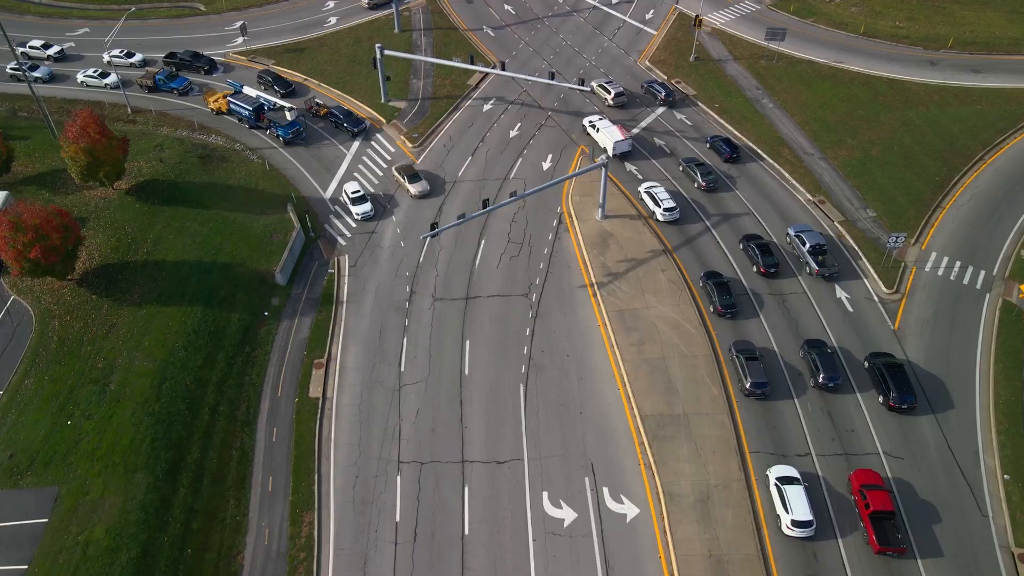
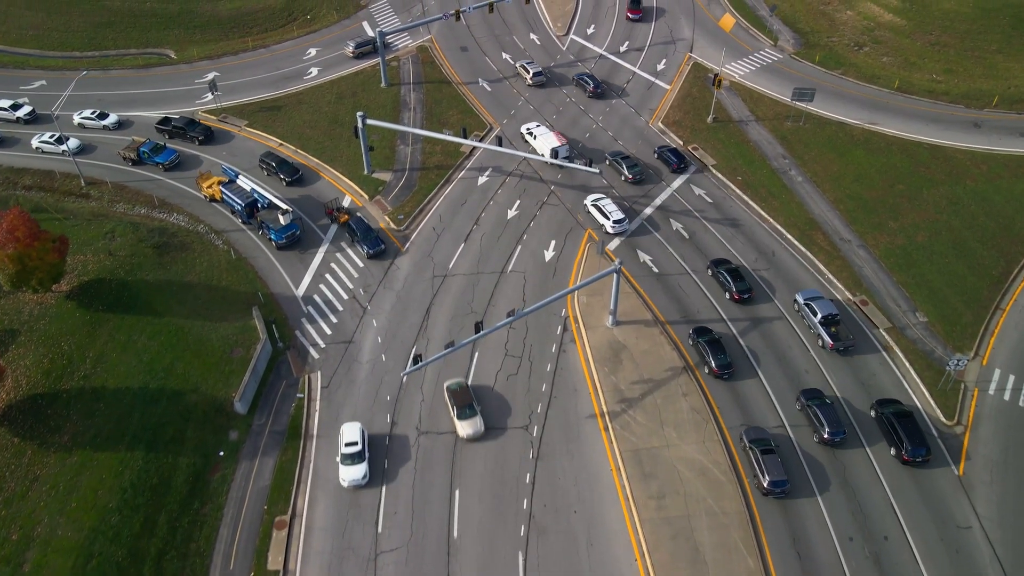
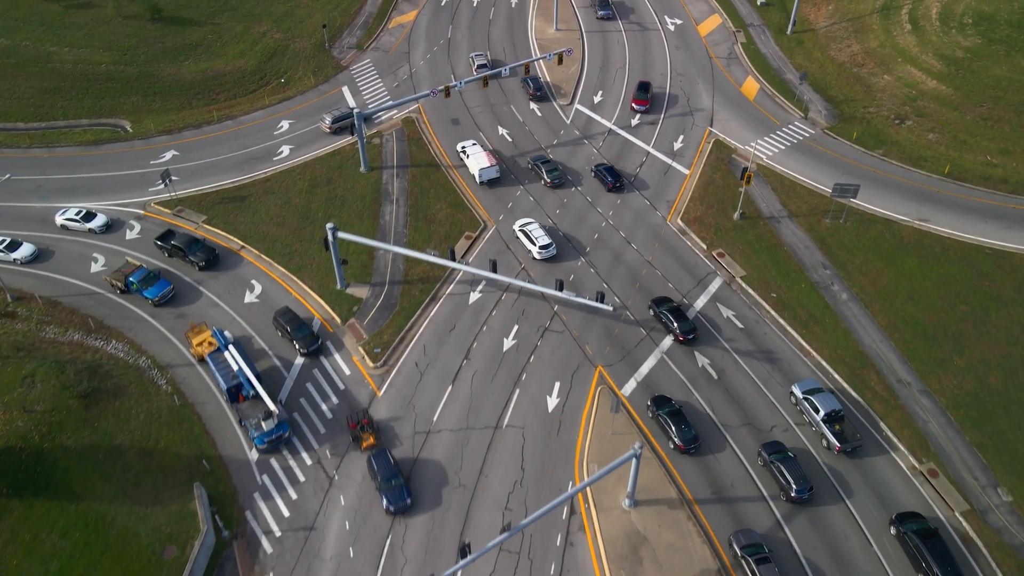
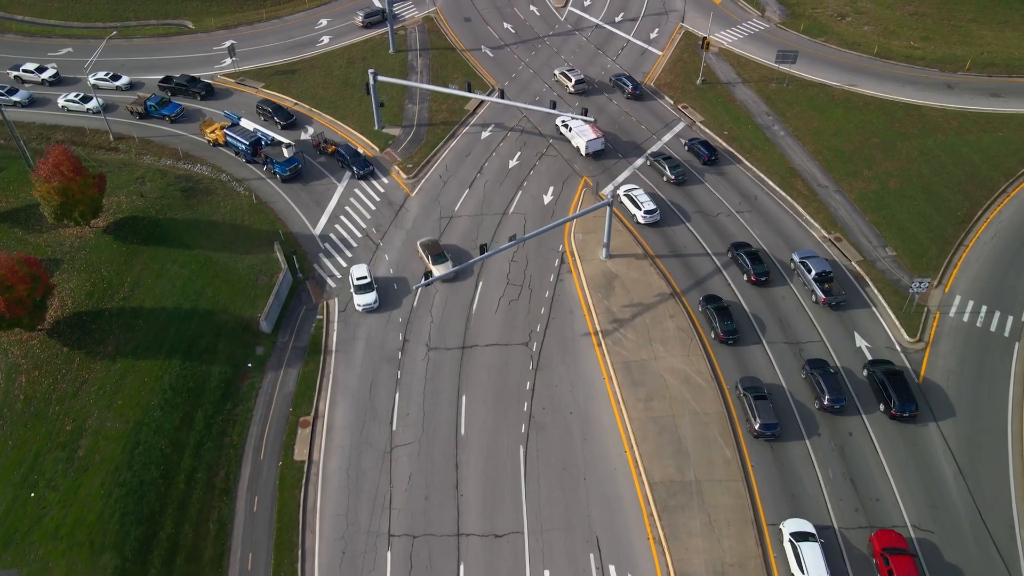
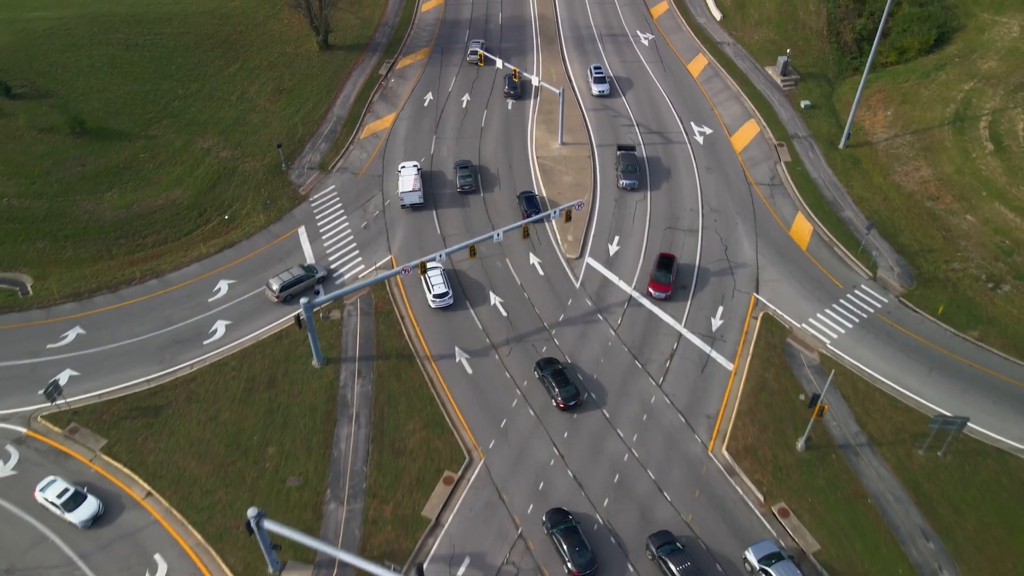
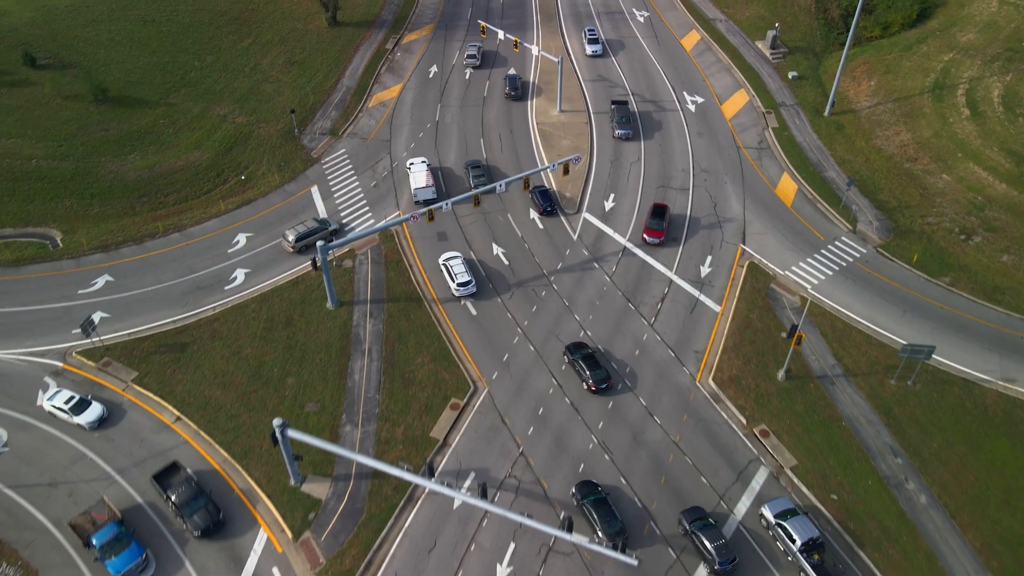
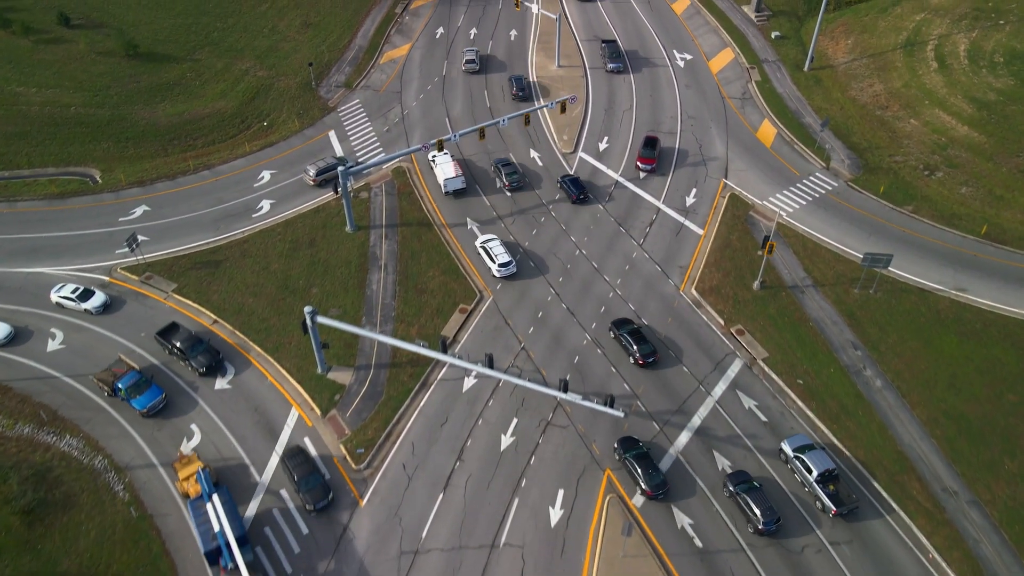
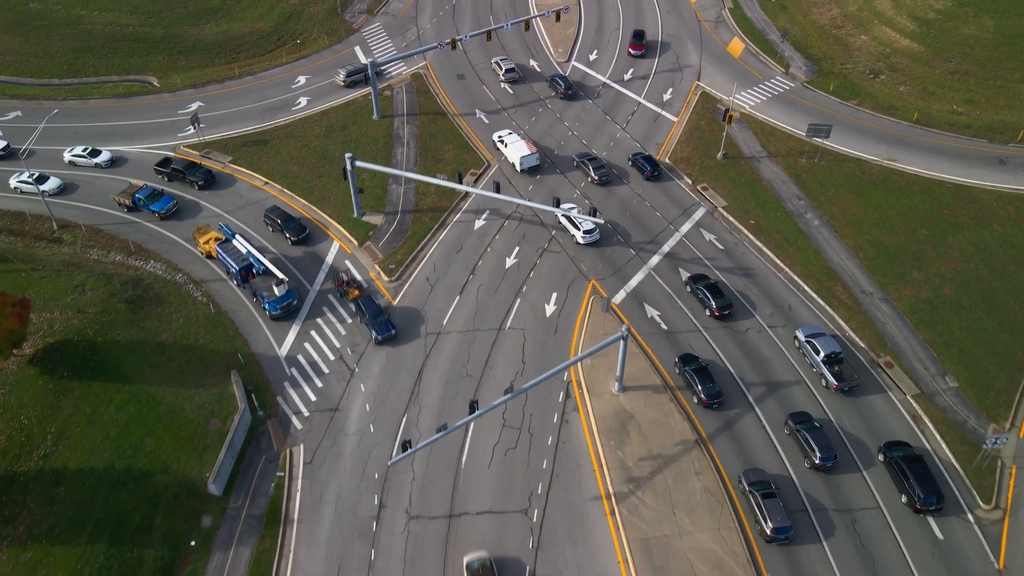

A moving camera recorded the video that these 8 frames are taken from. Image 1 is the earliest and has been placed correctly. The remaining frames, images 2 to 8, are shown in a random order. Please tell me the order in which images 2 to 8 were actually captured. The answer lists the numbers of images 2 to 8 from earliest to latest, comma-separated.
4, 2, 8, 3, 7, 6, 5
